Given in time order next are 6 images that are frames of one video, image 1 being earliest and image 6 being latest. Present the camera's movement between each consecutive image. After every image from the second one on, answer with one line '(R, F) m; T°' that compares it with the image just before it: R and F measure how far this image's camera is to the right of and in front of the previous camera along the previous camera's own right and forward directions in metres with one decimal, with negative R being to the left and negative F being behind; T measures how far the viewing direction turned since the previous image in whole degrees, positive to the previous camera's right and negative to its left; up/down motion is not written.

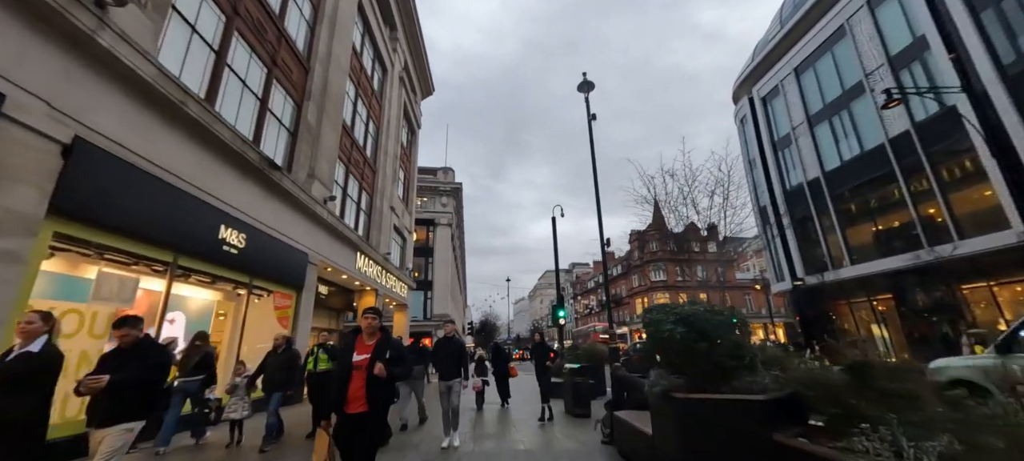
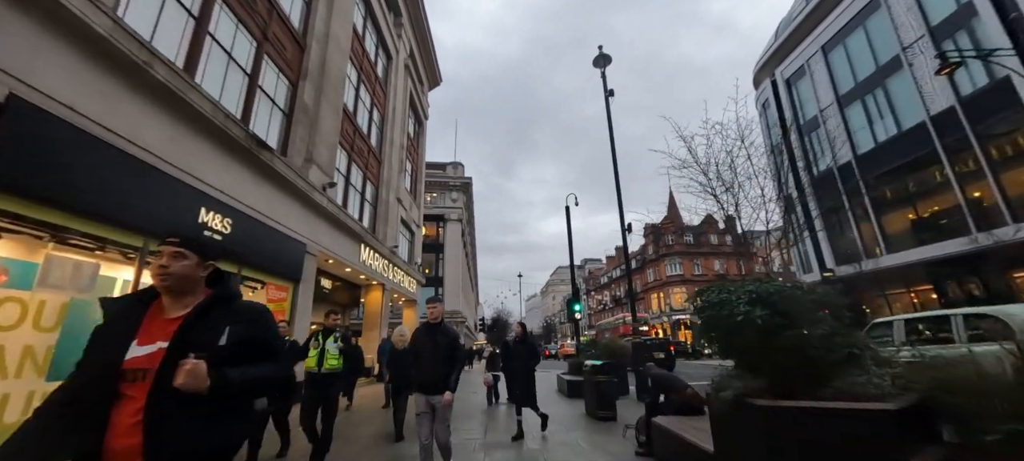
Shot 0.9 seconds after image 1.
(0.0, +1.0) m; -2°
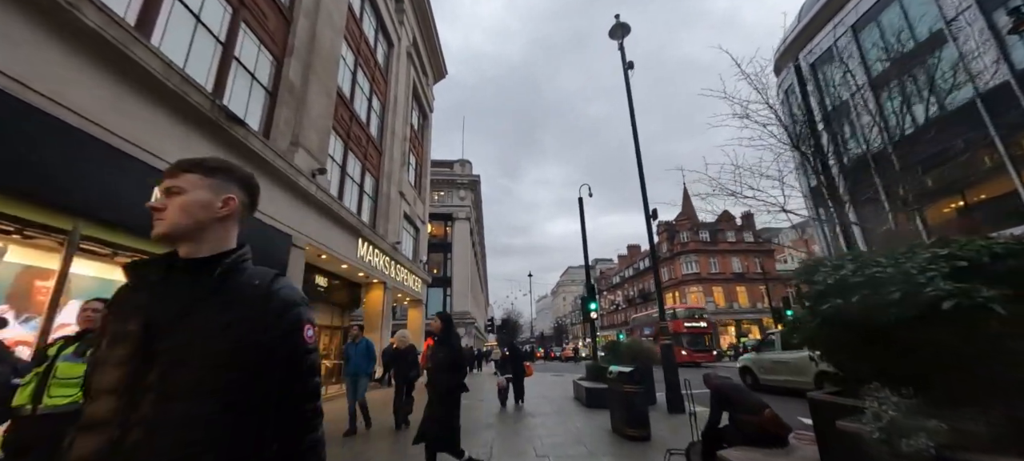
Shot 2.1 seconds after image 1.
(0.0, +1.2) m; -1°
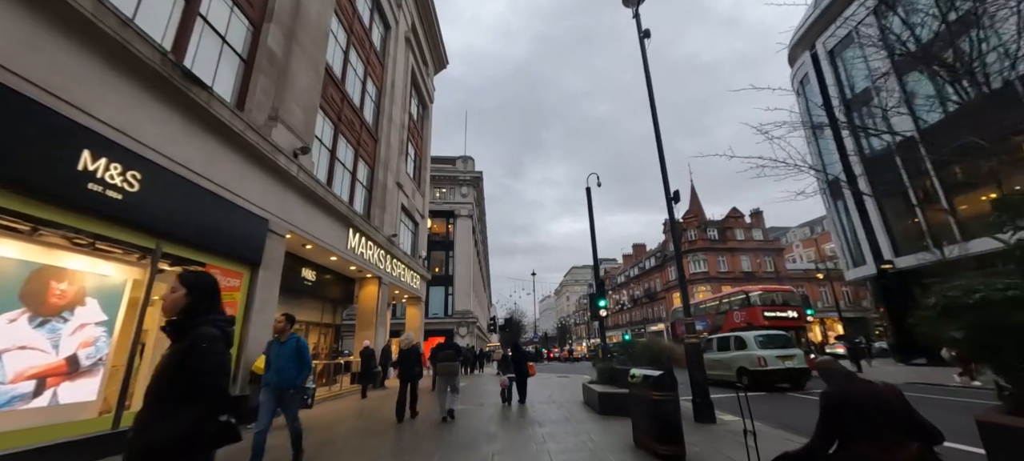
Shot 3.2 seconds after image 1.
(0.0, +1.1) m; 0°
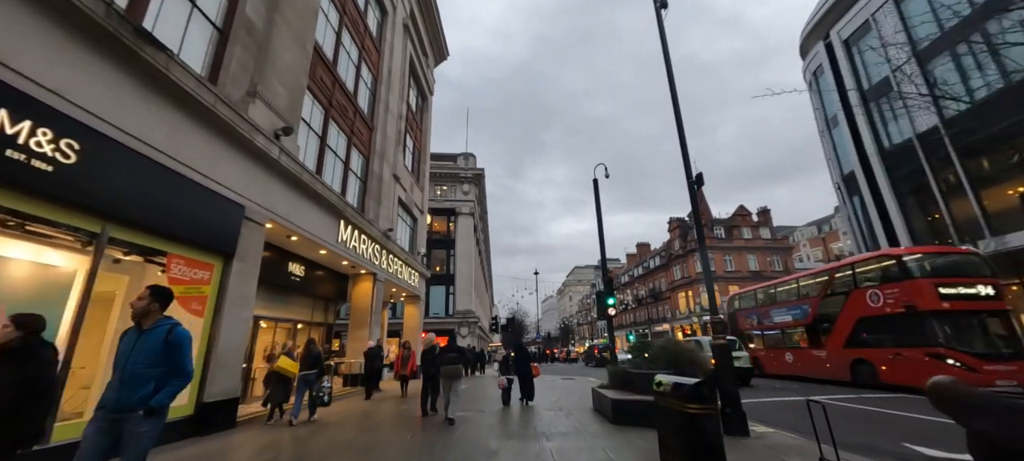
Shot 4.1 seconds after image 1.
(0.0, +0.9) m; 0°
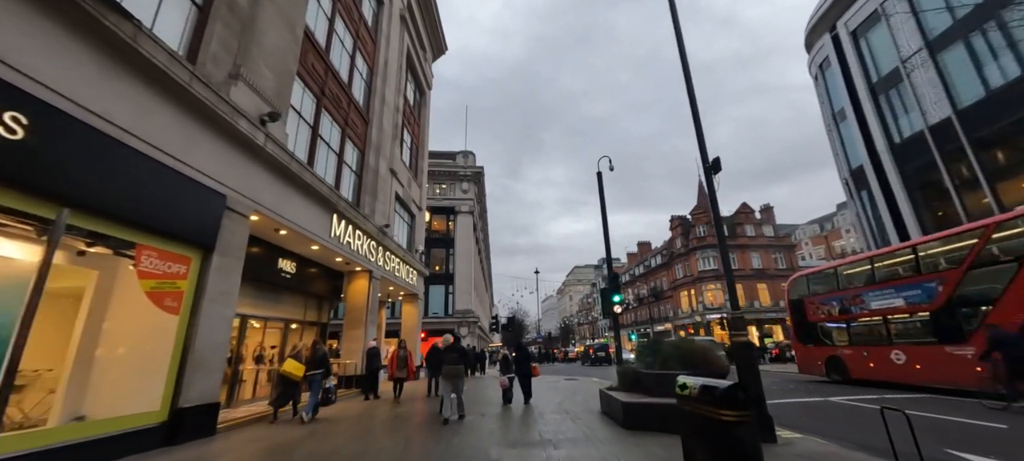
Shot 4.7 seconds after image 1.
(-0.1, +0.6) m; 0°
